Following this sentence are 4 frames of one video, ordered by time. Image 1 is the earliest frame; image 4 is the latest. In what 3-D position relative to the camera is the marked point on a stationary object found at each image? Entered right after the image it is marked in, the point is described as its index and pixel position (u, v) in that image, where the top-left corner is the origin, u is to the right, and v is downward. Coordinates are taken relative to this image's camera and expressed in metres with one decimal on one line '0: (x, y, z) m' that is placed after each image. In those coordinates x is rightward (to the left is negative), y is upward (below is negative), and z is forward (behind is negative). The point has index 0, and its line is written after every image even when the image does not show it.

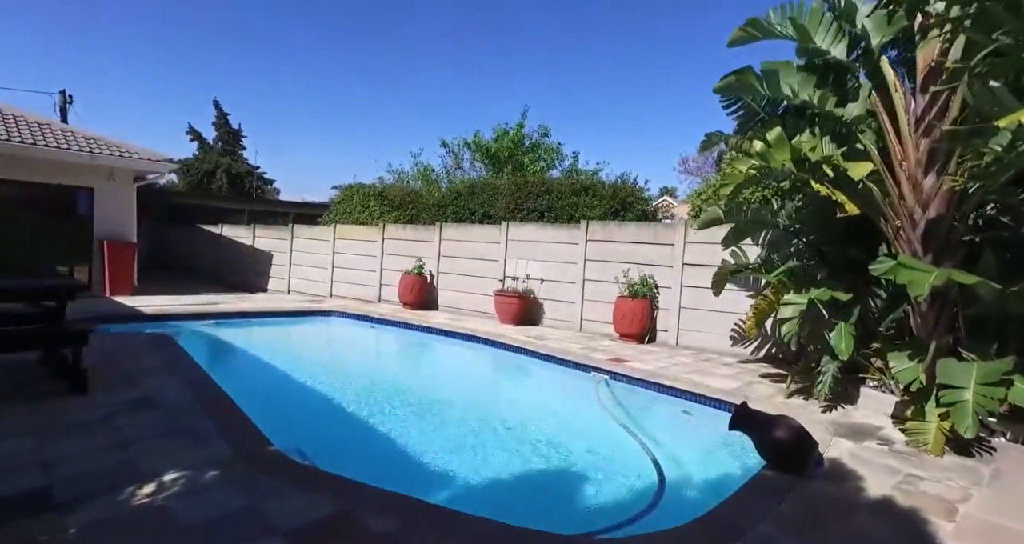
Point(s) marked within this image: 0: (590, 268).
0: (+1.3, +0.1, +8.7) m
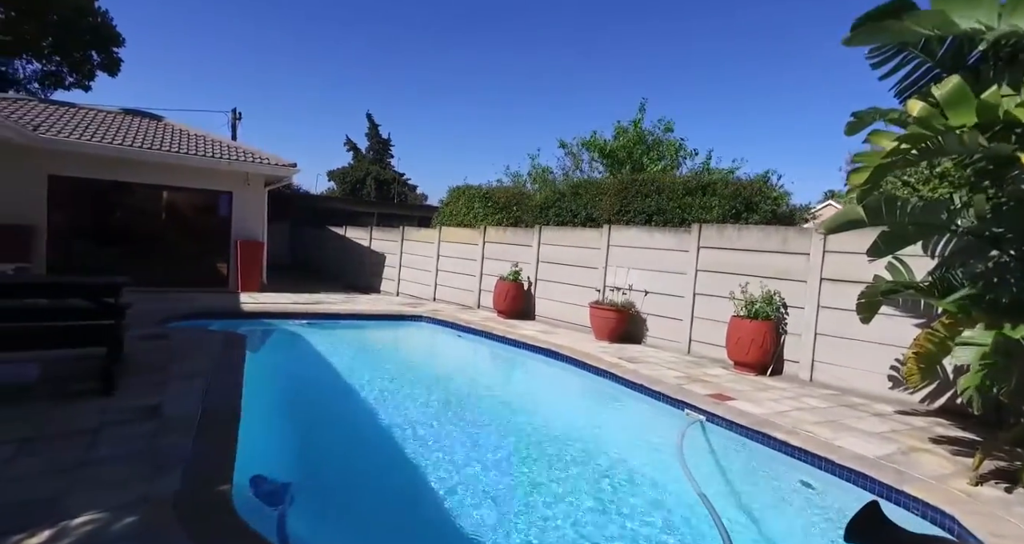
0: (+2.6, -0.1, +7.3) m
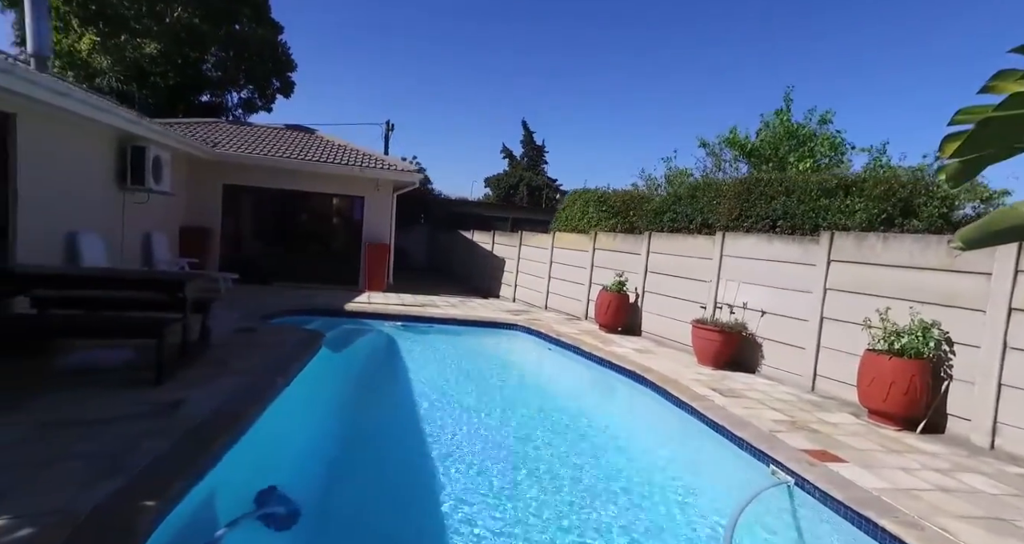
0: (+3.5, -0.3, +5.8) m
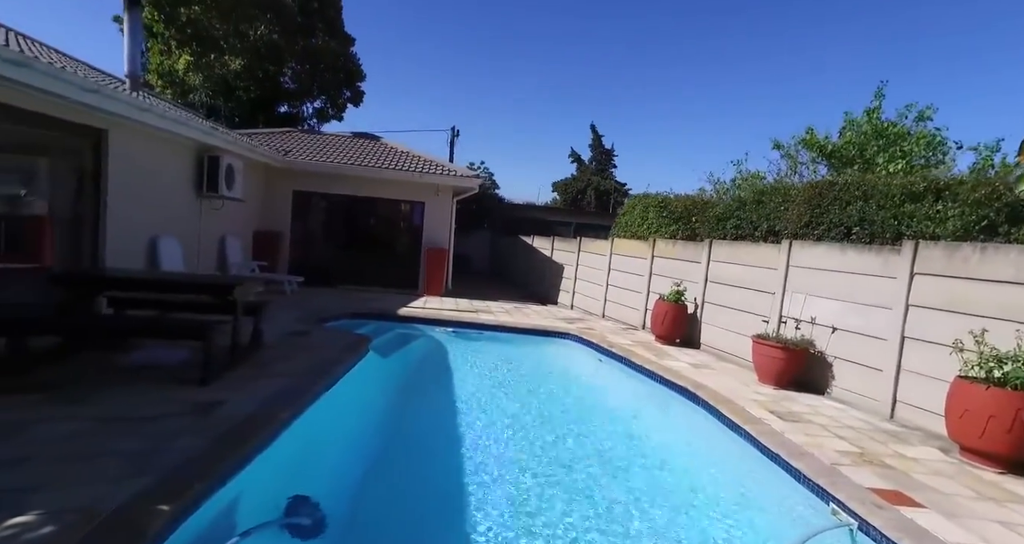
0: (+3.9, -0.4, +5.1) m
